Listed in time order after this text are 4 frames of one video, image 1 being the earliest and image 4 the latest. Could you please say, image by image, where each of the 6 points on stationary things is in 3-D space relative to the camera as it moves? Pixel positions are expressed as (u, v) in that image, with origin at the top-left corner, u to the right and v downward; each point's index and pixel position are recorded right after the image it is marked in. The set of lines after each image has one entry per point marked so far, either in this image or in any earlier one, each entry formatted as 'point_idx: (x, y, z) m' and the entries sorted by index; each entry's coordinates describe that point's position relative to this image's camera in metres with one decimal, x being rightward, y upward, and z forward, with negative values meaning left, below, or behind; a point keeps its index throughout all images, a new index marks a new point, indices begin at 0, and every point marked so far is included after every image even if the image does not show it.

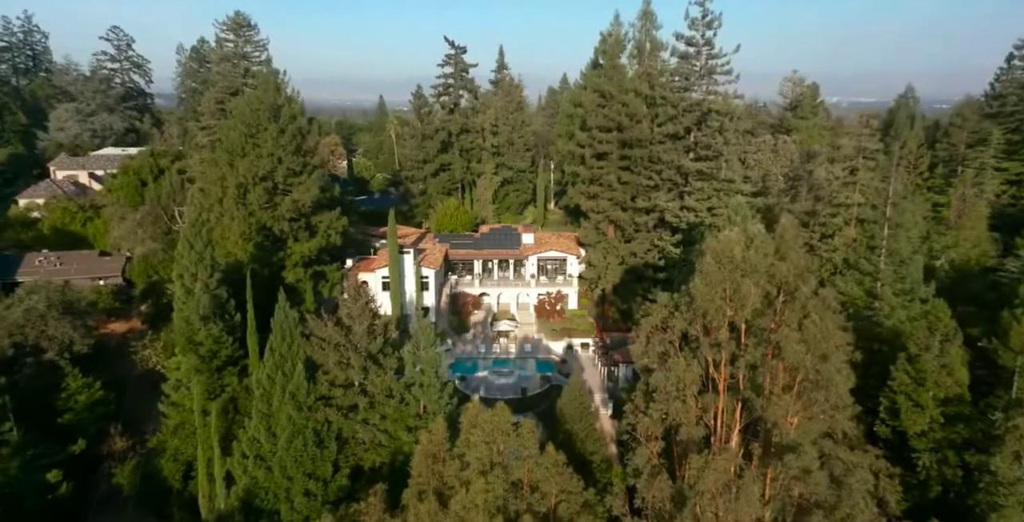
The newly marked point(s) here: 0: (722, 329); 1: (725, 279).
0: (+5.4, -1.8, +15.8) m
1: (+5.4, -0.4, +15.3) m
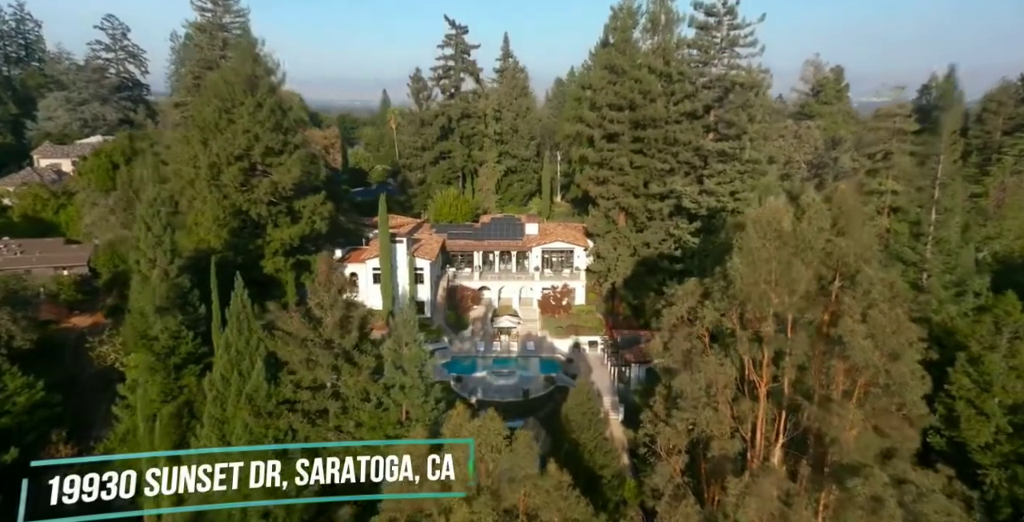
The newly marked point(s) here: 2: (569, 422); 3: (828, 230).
0: (+5.3, -1.3, +12.8) m
1: (+5.3, +0.1, +12.4) m
2: (+1.8, -4.9, +18.7) m
3: (+6.5, +0.6, +12.5) m
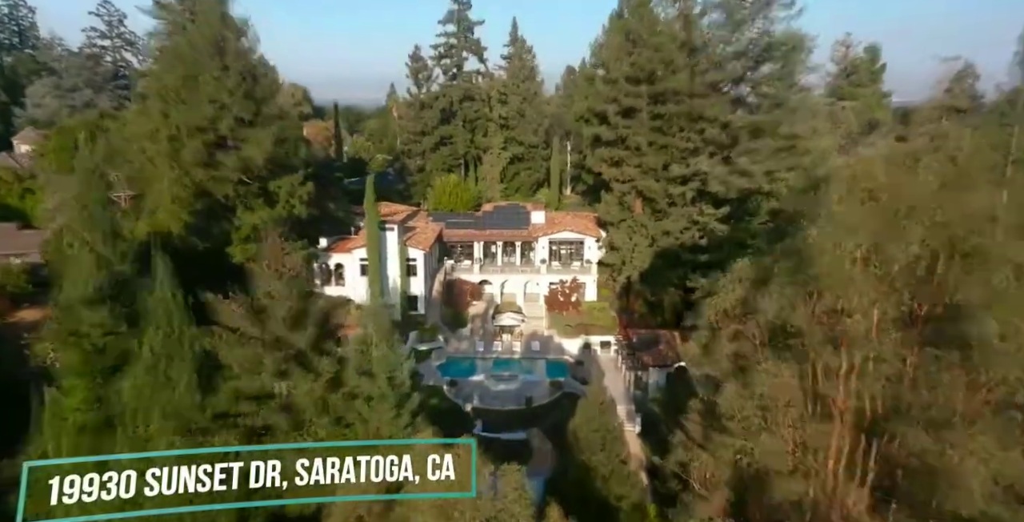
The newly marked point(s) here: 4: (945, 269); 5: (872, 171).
0: (+5.1, -0.8, +9.3) m
1: (+5.1, +0.5, +8.9) m
2: (+1.7, -4.5, +15.3) m
3: (+6.3, +1.0, +9.0) m
4: (+6.5, -0.1, +9.1) m
5: (+5.3, +1.3, +9.0) m
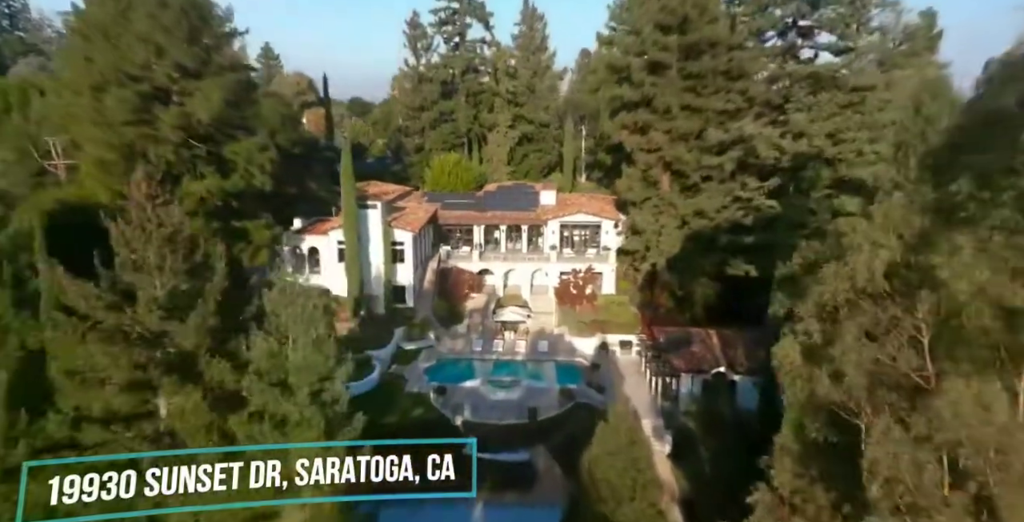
0: (+4.8, -0.2, +4.7) m
1: (+4.8, +1.1, +4.2) m
2: (+1.5, -3.9, +10.7) m
3: (+6.0, +1.6, +4.4) m
4: (+6.2, +0.5, +4.4) m
5: (+5.0, +1.9, +4.4) m
